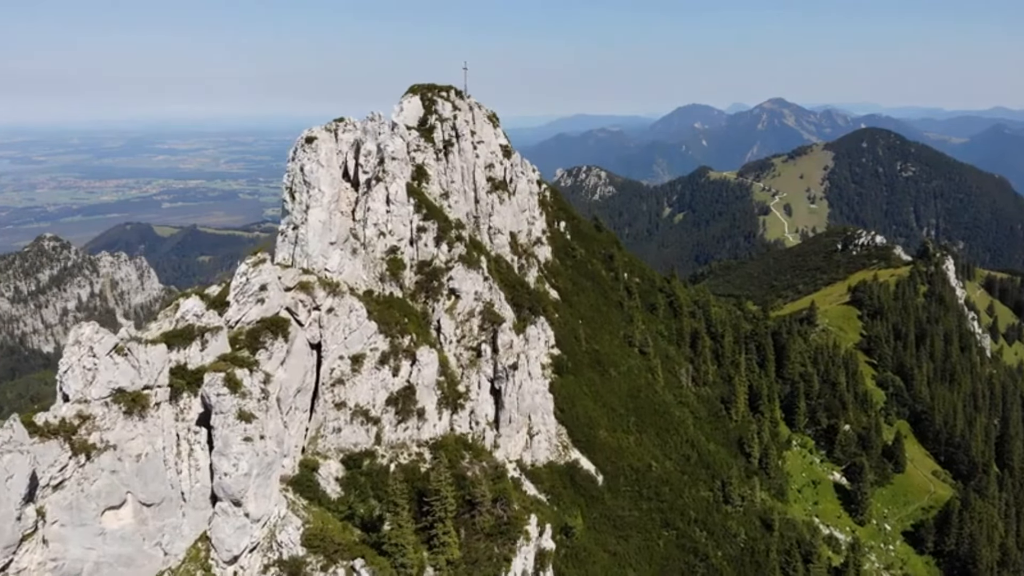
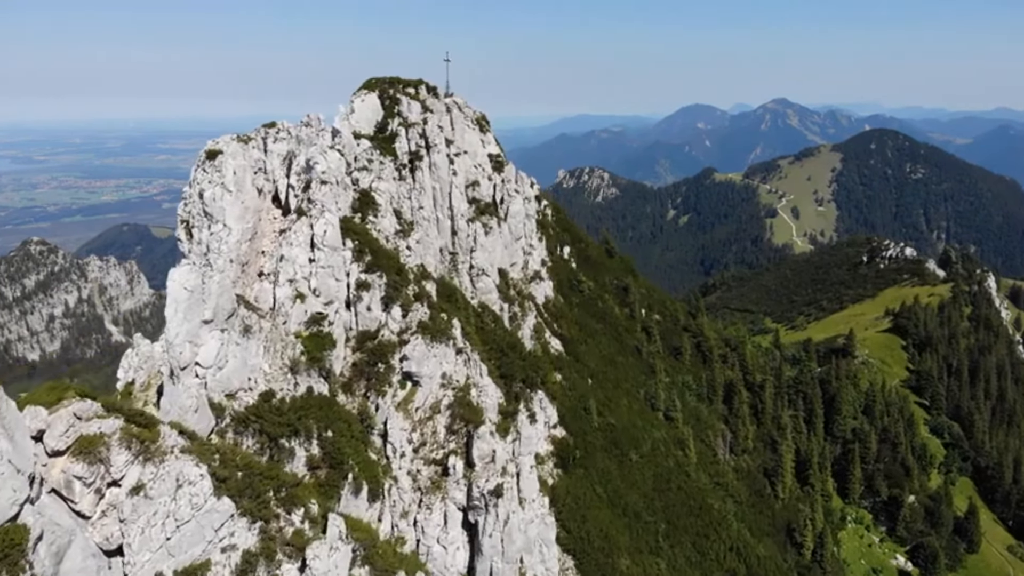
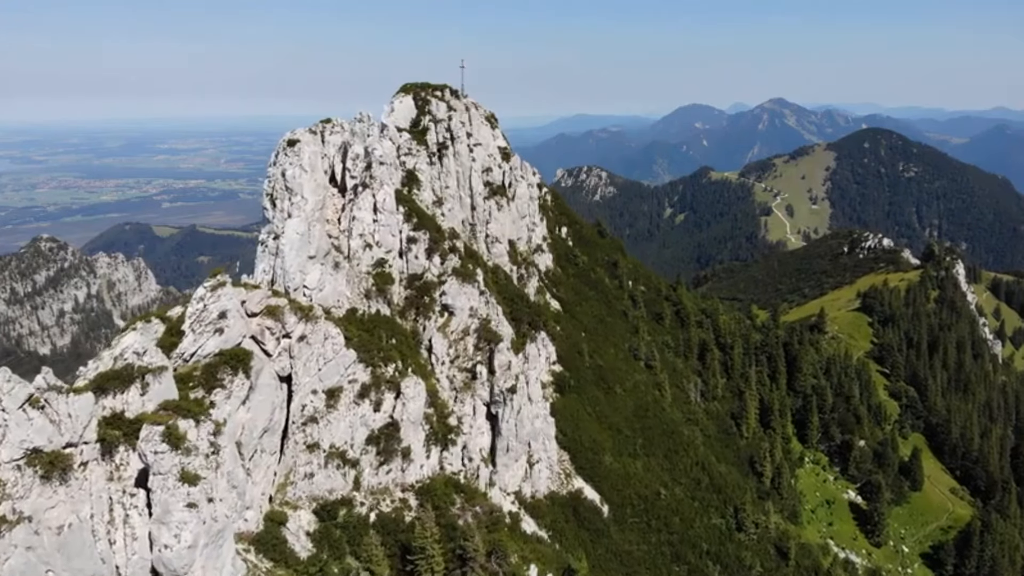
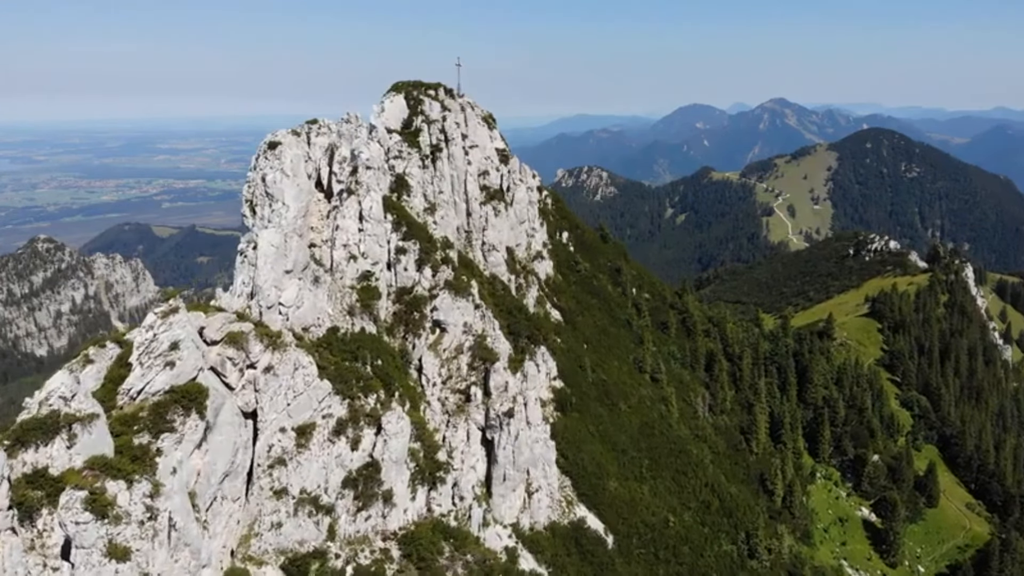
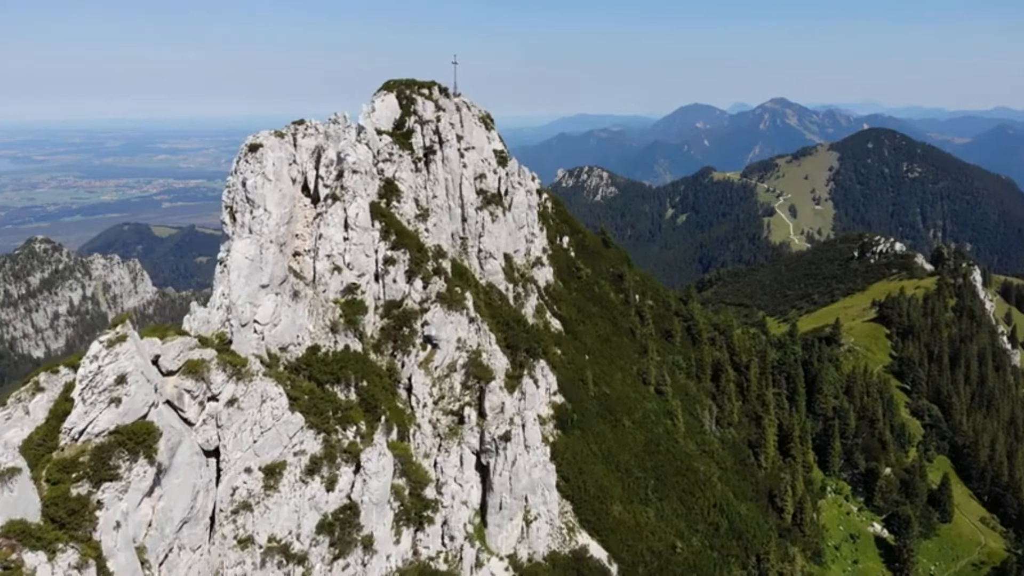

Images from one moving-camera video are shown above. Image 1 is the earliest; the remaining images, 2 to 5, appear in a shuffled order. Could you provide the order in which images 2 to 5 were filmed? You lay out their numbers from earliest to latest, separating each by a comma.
3, 4, 5, 2
